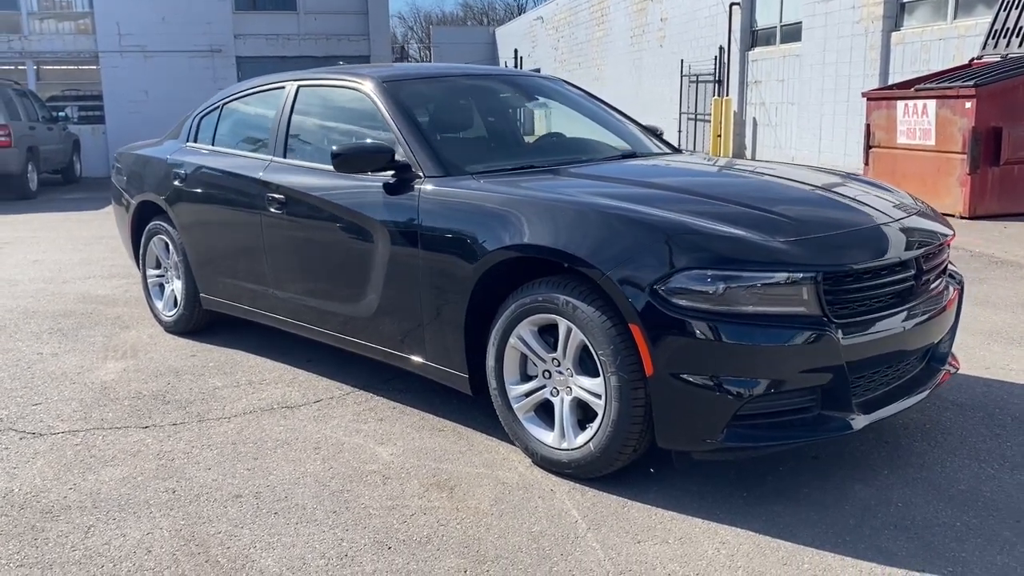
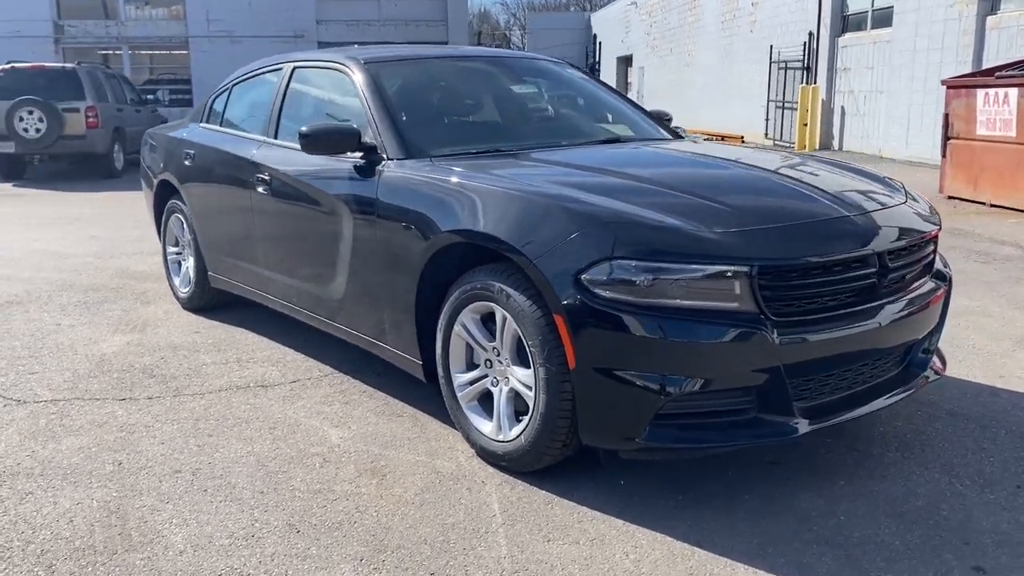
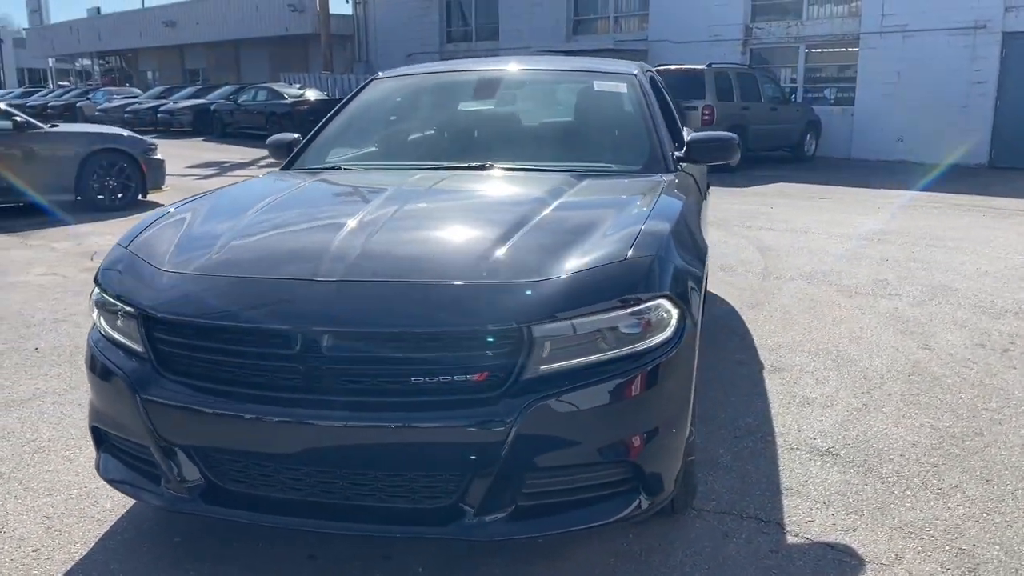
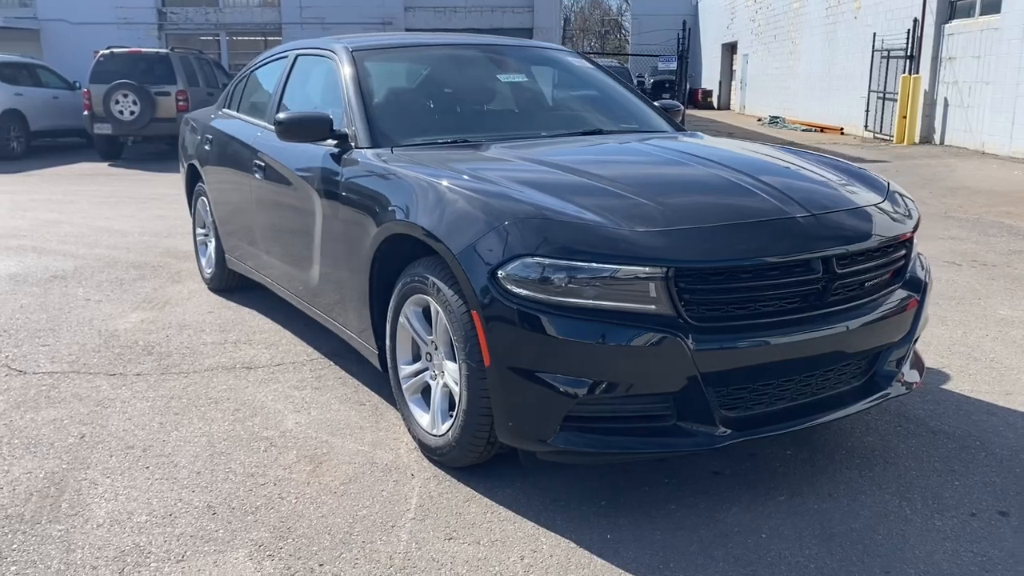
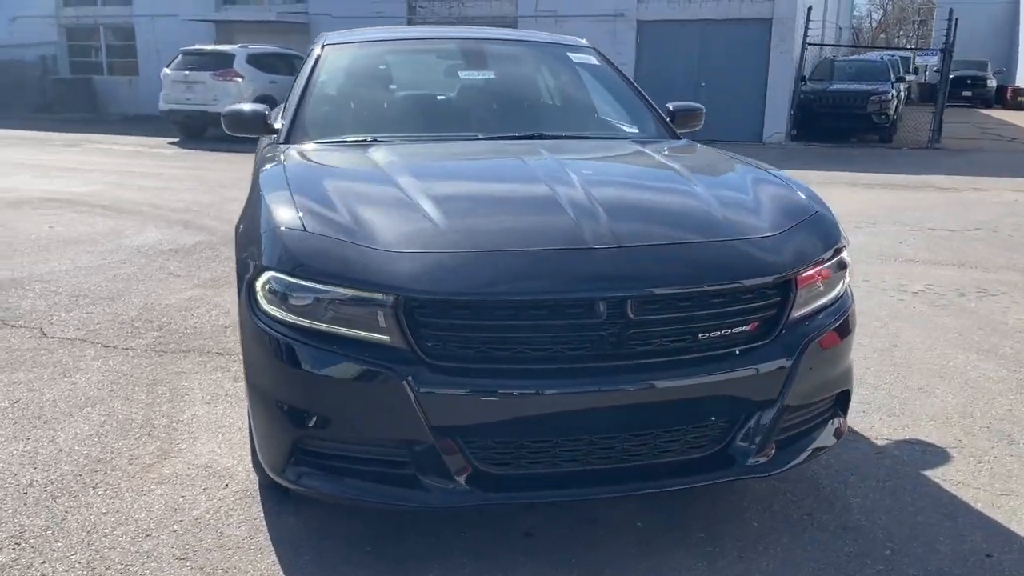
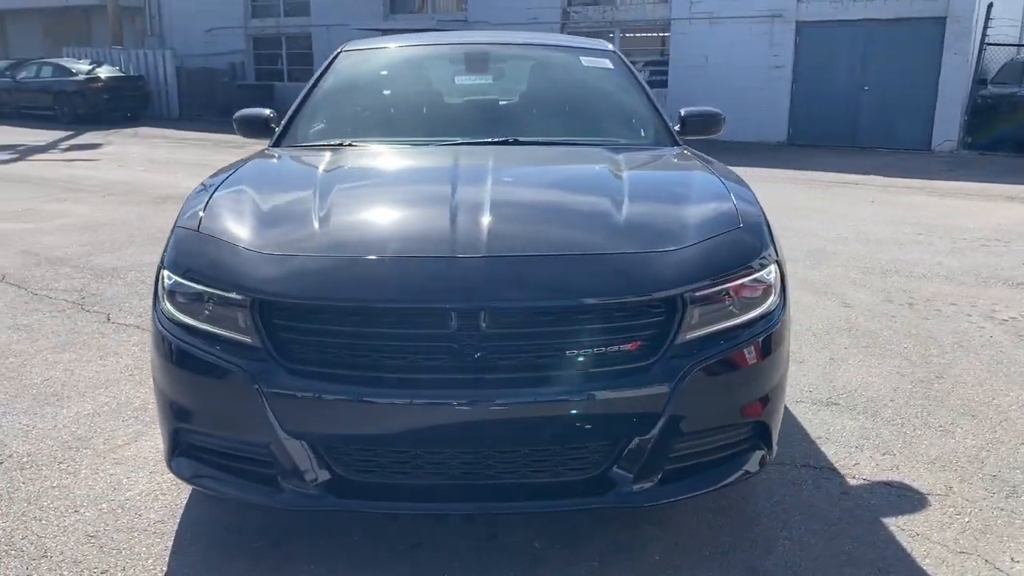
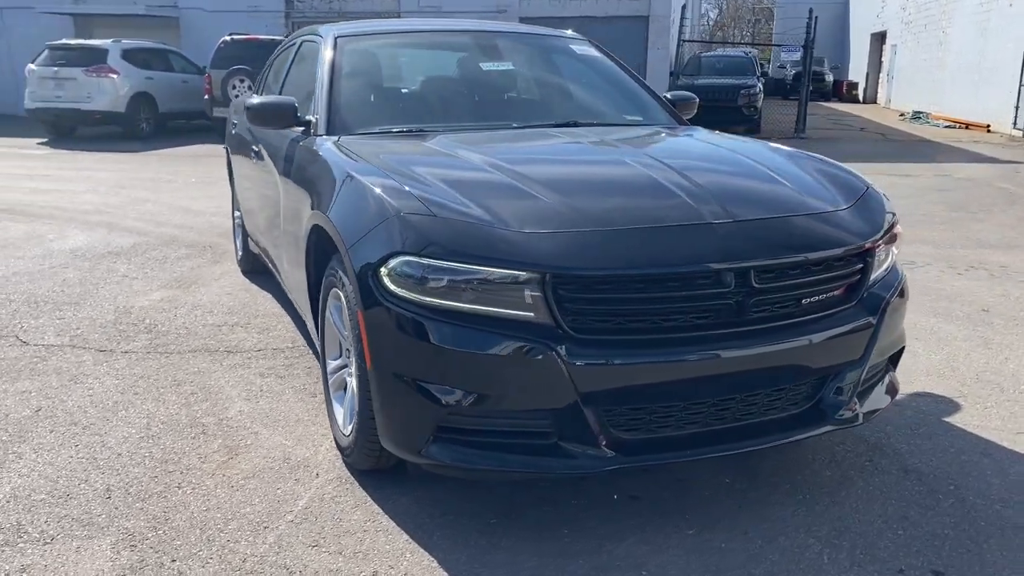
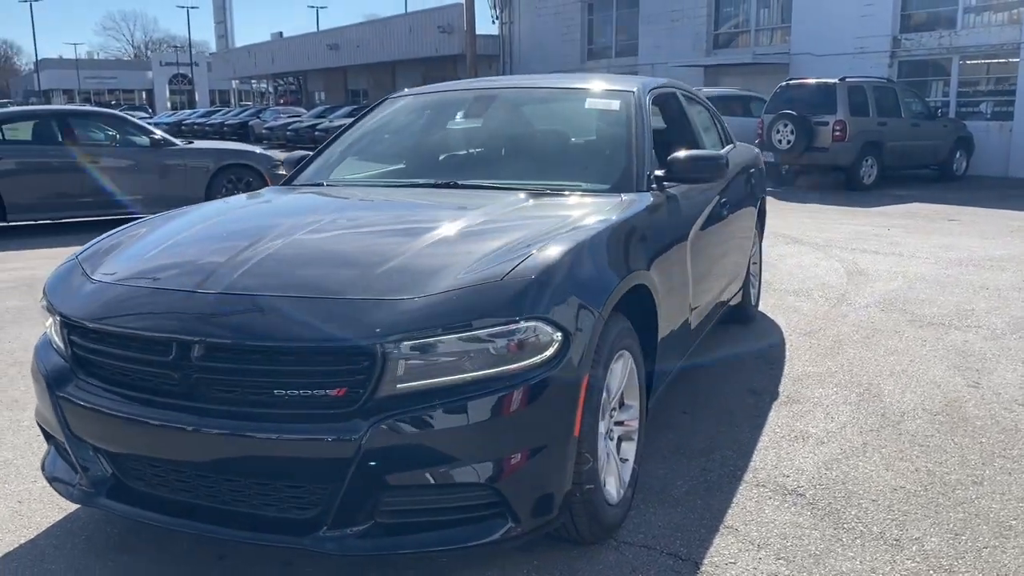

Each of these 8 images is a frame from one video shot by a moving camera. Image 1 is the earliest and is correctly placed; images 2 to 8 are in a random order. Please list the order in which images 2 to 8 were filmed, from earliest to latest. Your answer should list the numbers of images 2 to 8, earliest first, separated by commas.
2, 4, 7, 5, 6, 3, 8
